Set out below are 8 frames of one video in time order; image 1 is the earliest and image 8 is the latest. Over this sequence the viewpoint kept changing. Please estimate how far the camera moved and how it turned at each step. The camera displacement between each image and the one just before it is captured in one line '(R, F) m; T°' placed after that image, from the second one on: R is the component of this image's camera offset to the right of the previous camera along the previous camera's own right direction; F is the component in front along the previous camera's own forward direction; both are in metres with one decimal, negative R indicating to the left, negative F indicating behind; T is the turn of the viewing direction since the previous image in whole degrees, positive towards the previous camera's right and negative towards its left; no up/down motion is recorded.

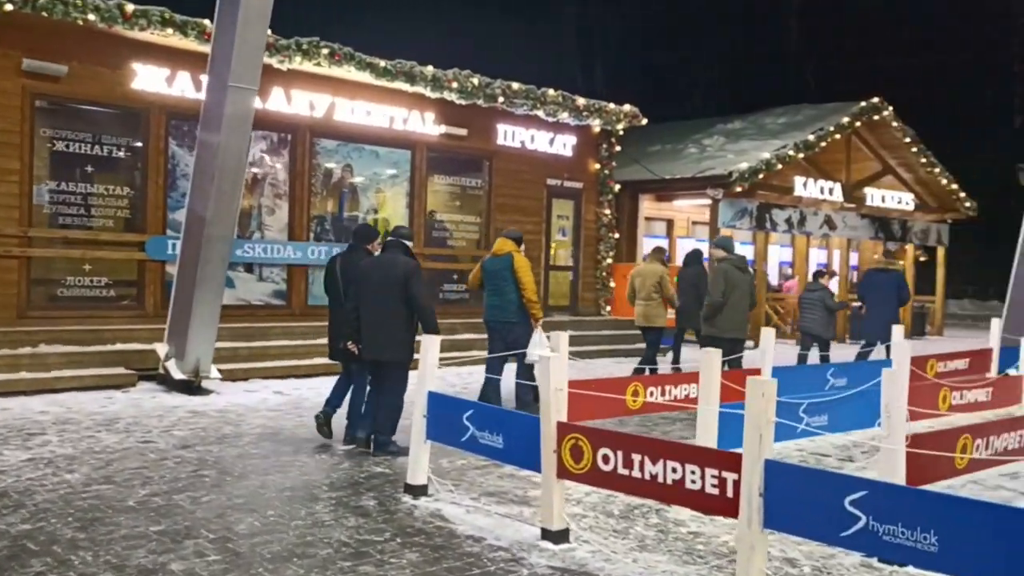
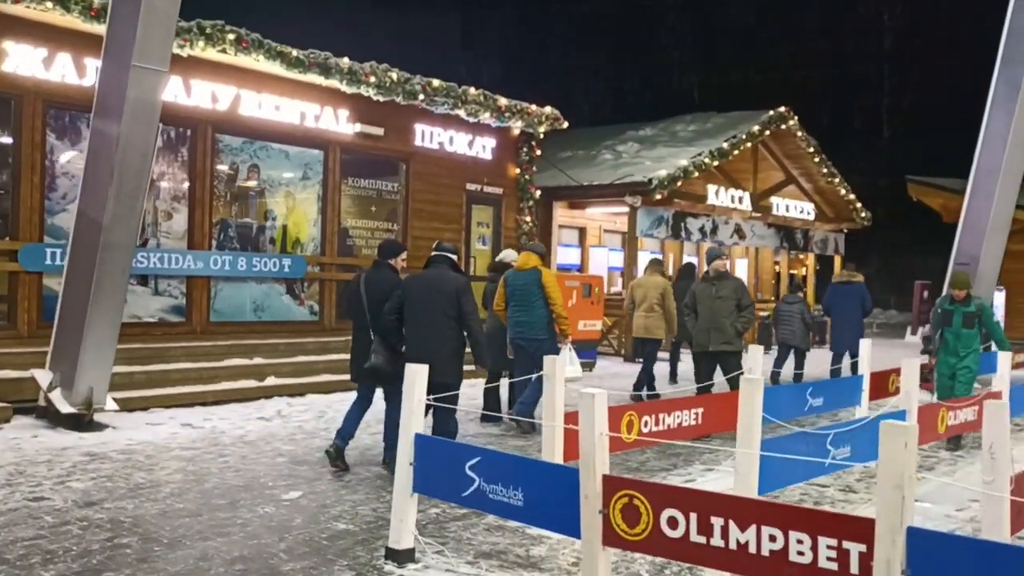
(-0.7, +1.0) m; +8°
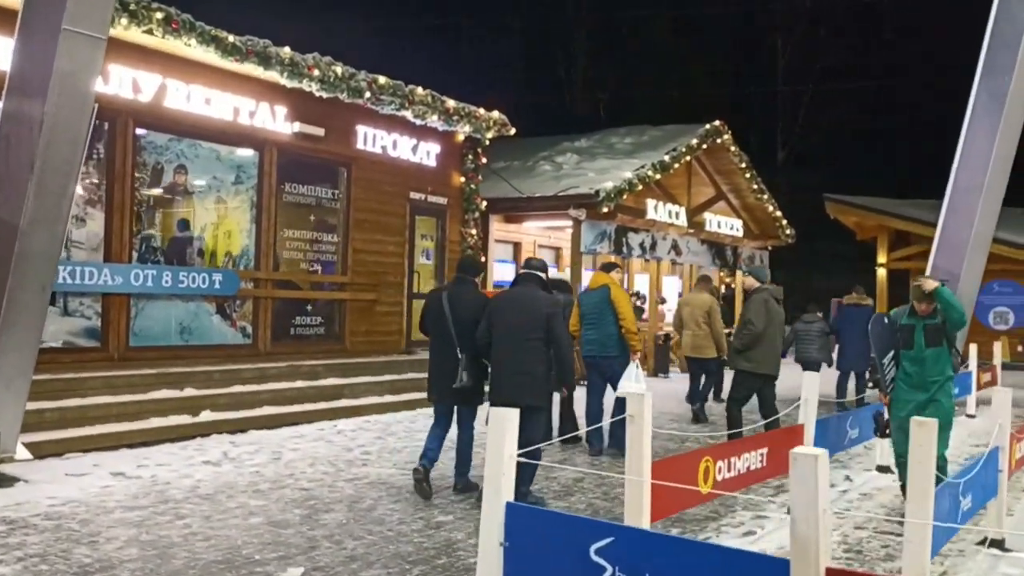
(-0.9, +1.2) m; +7°
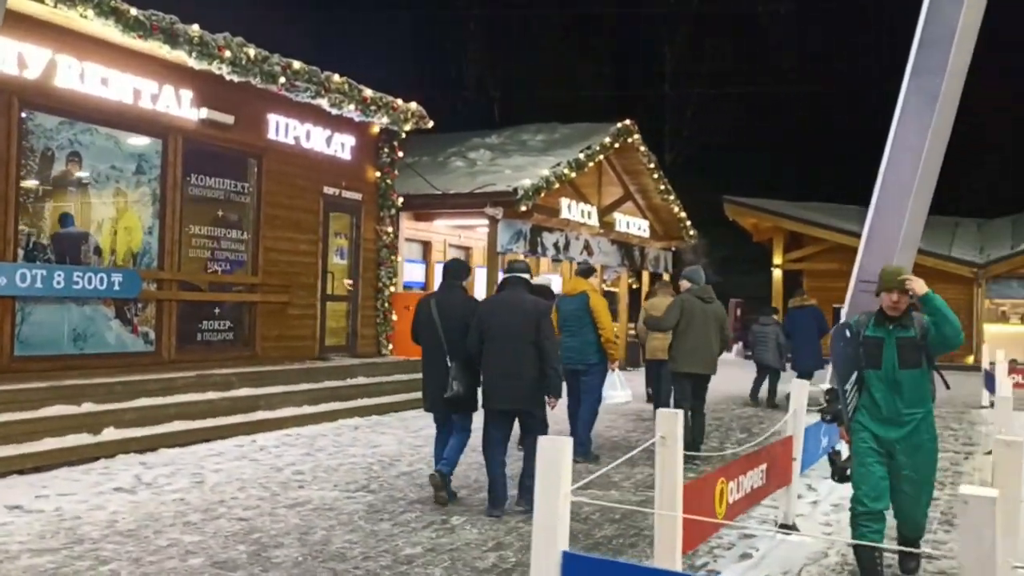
(-0.5, +0.7) m; +7°
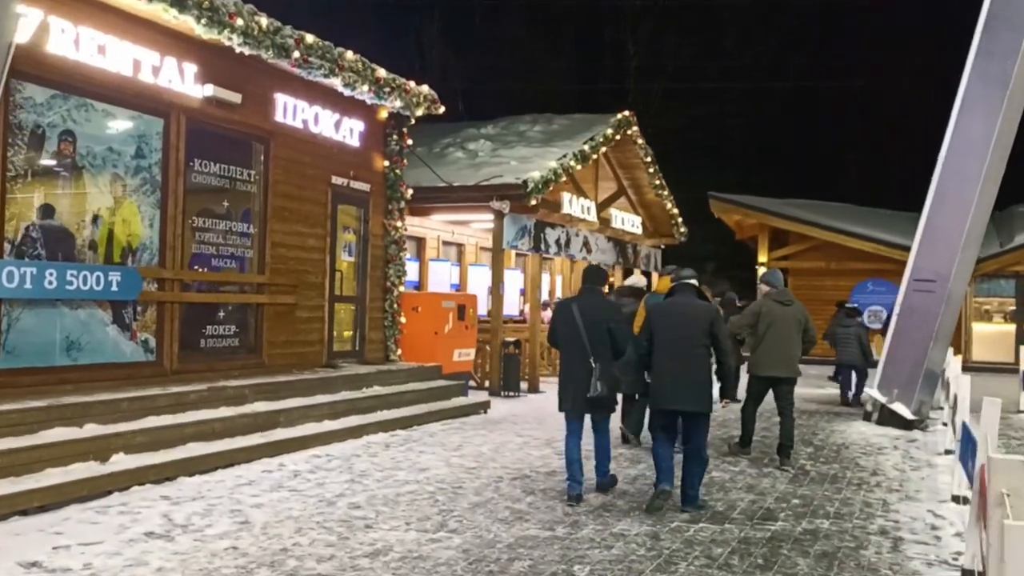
(-1.0, +1.1) m; +3°
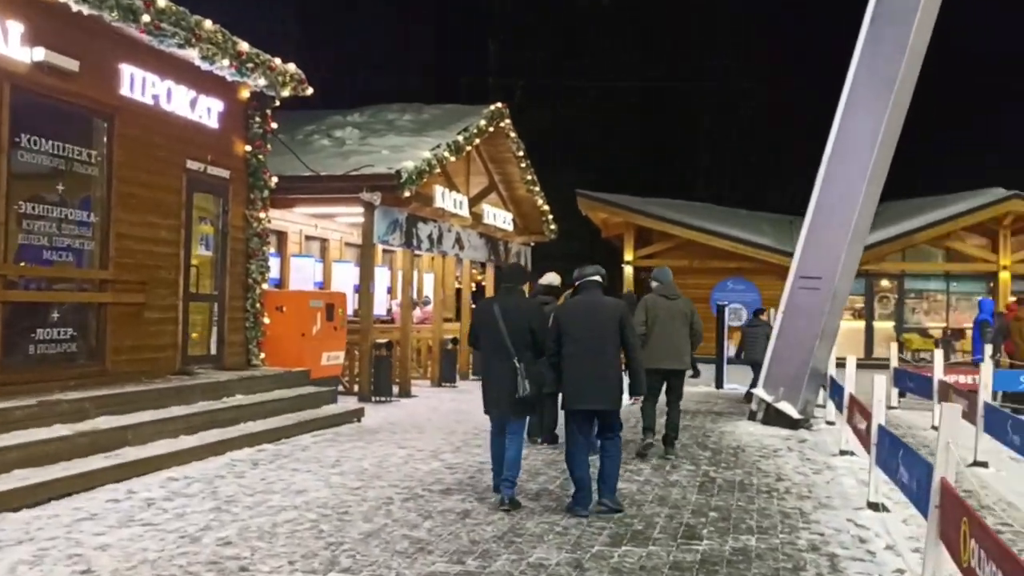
(-0.3, +0.8) m; +9°
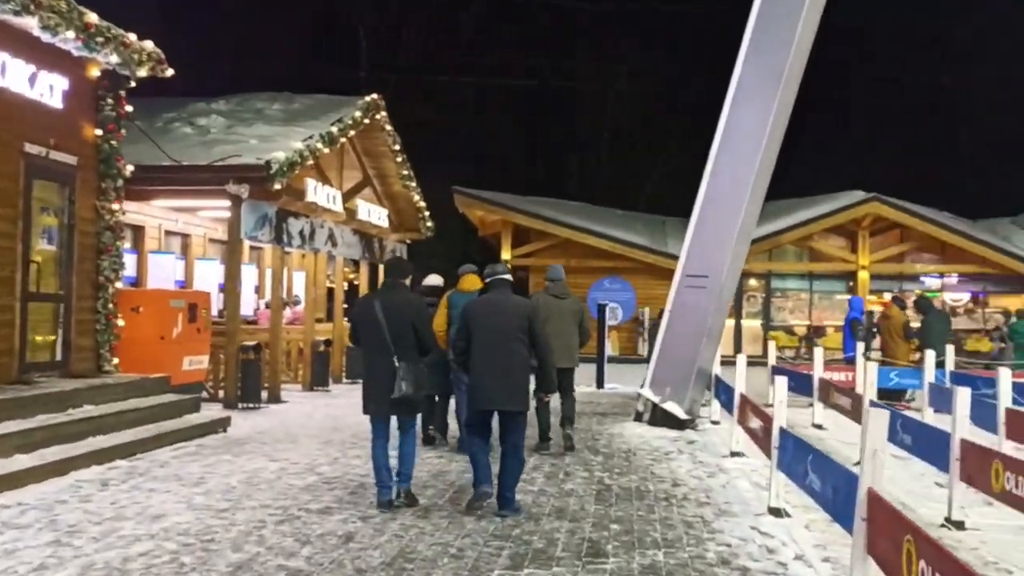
(-0.1, +0.5) m; +8°
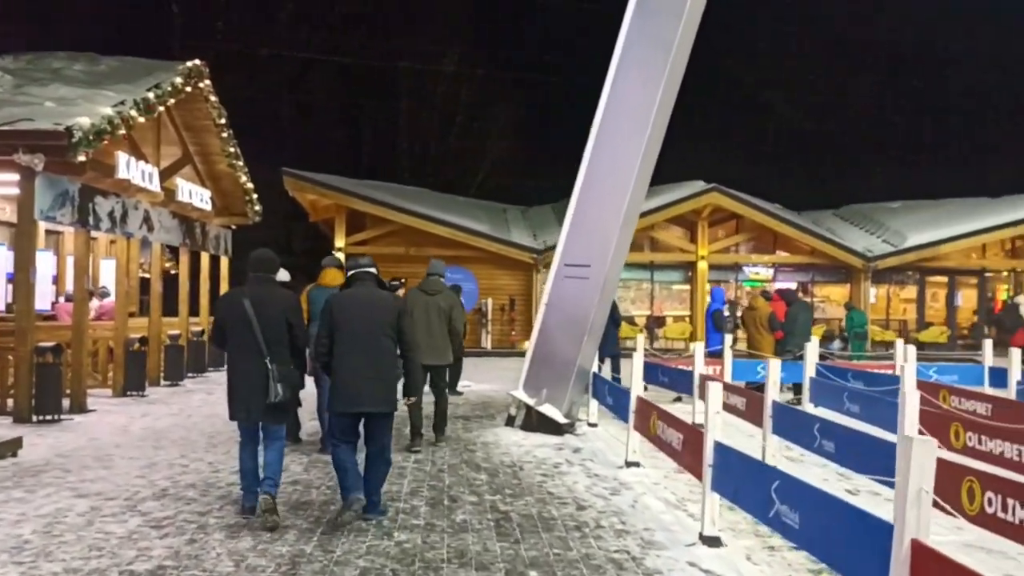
(-0.4, +1.3) m; +11°
